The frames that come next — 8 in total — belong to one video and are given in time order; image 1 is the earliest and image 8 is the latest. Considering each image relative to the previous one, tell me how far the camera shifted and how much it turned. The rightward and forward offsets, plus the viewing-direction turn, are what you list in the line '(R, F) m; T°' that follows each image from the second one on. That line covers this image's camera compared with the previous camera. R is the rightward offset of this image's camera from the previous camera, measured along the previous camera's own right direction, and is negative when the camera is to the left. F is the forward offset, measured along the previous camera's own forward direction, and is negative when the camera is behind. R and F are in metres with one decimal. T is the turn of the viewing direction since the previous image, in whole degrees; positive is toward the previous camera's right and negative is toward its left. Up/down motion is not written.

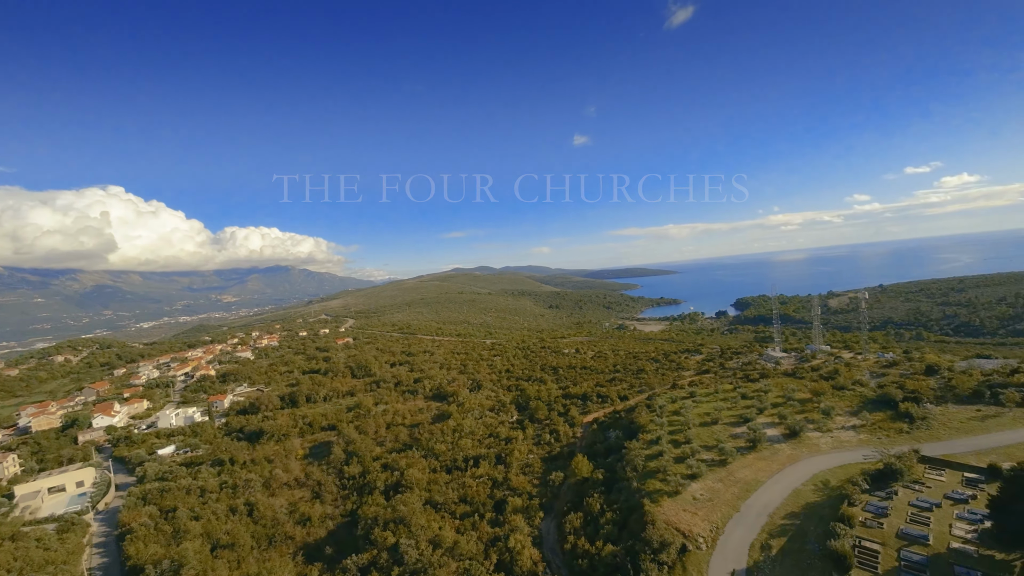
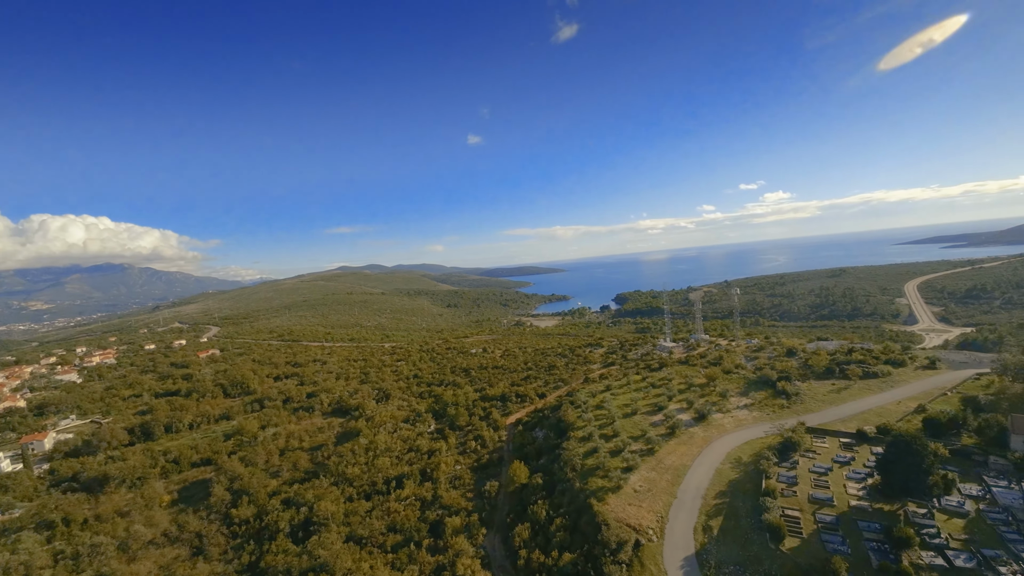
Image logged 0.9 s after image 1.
(-3.3, +2.6) m; +15°
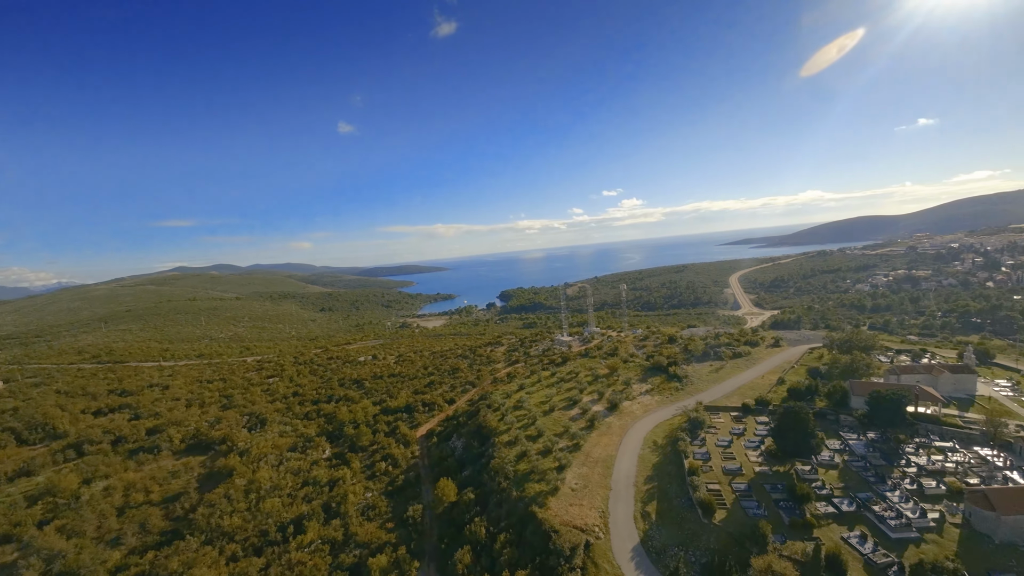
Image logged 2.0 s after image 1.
(-3.4, +2.6) m; +17°
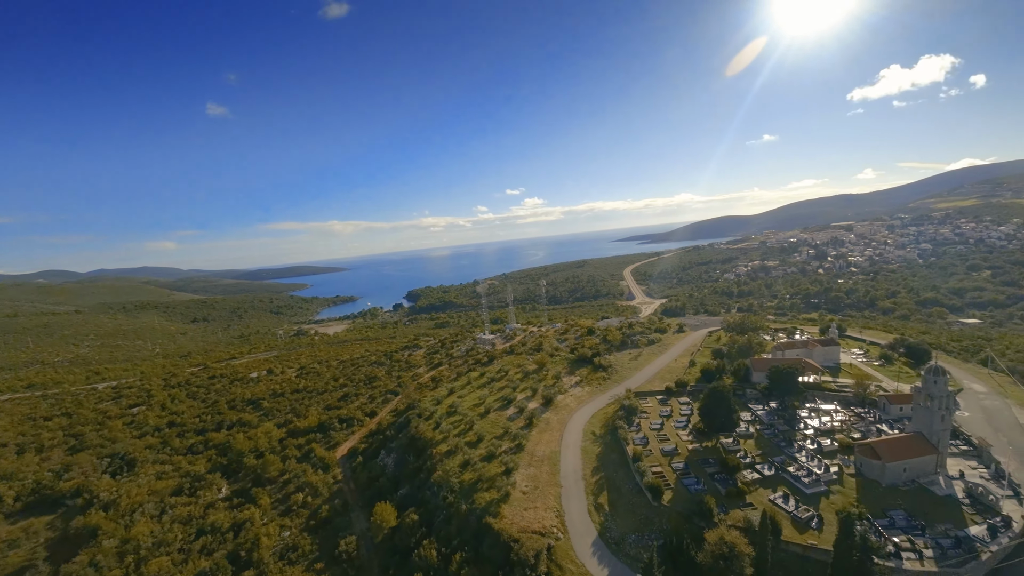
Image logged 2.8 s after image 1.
(-2.5, +1.7) m; +14°
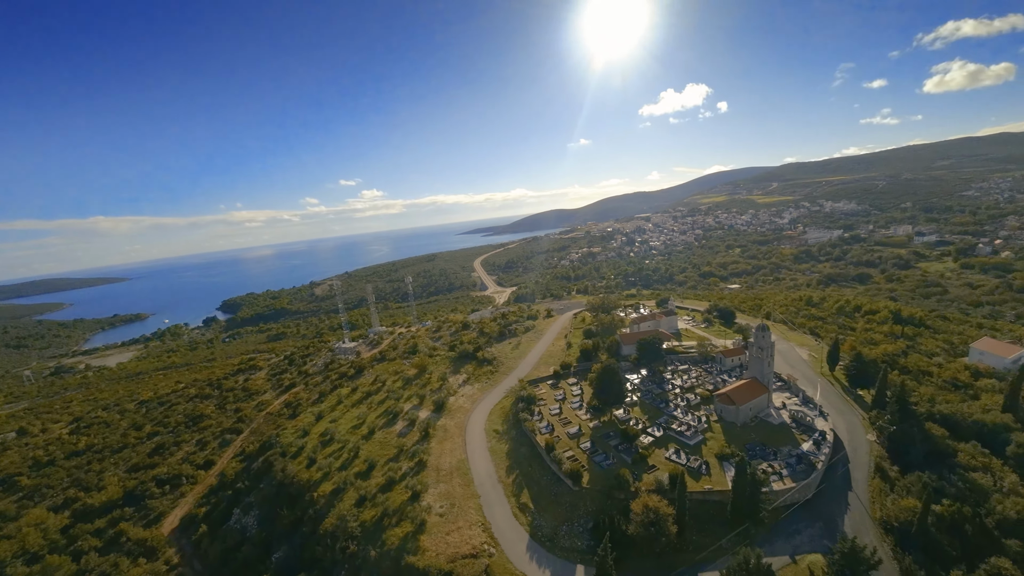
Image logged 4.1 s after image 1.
(-3.3, +3.0) m; +22°
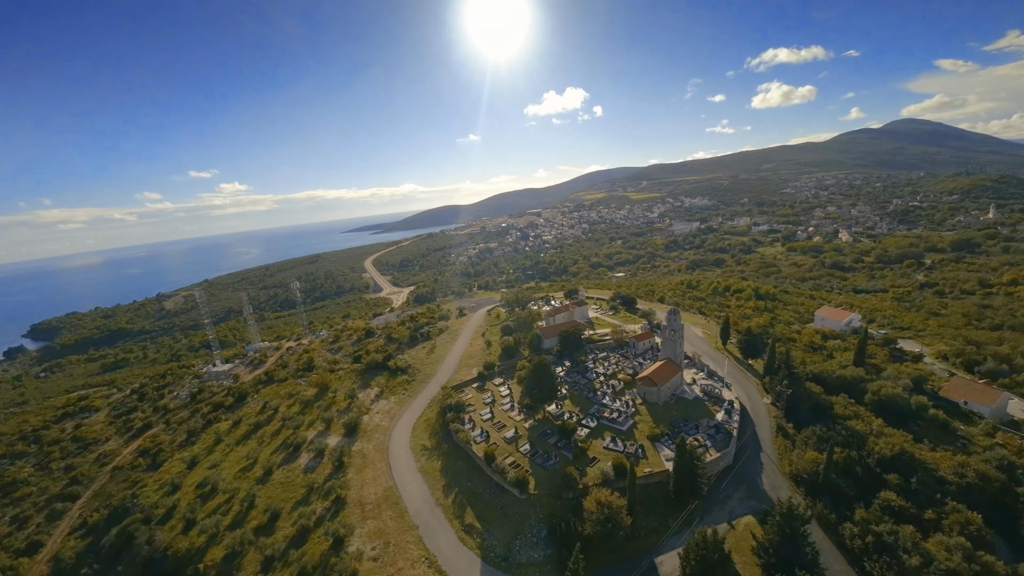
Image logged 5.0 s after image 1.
(-2.1, +2.5) m; +15°
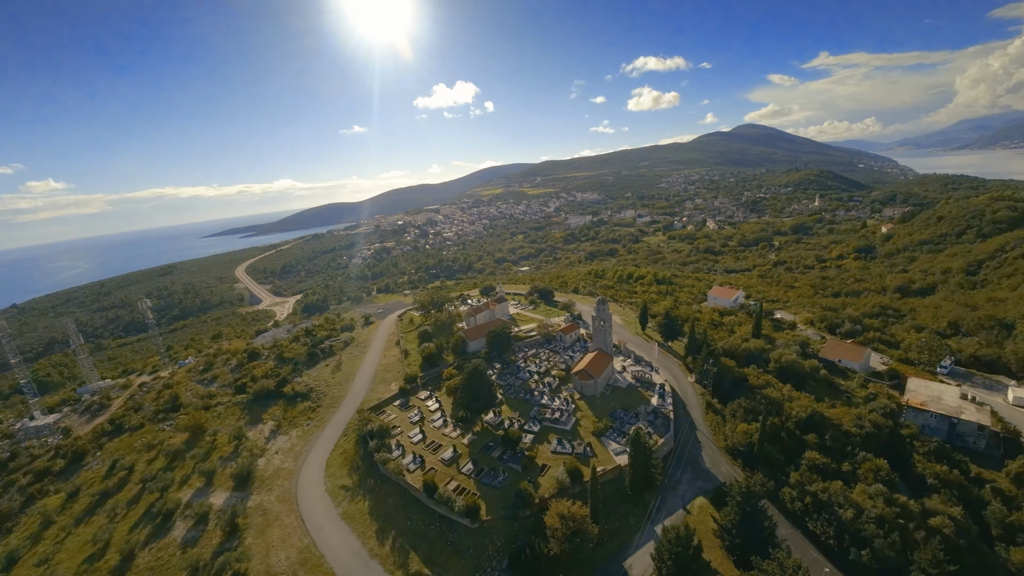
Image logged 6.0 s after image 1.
(-1.8, +3.0) m; +14°
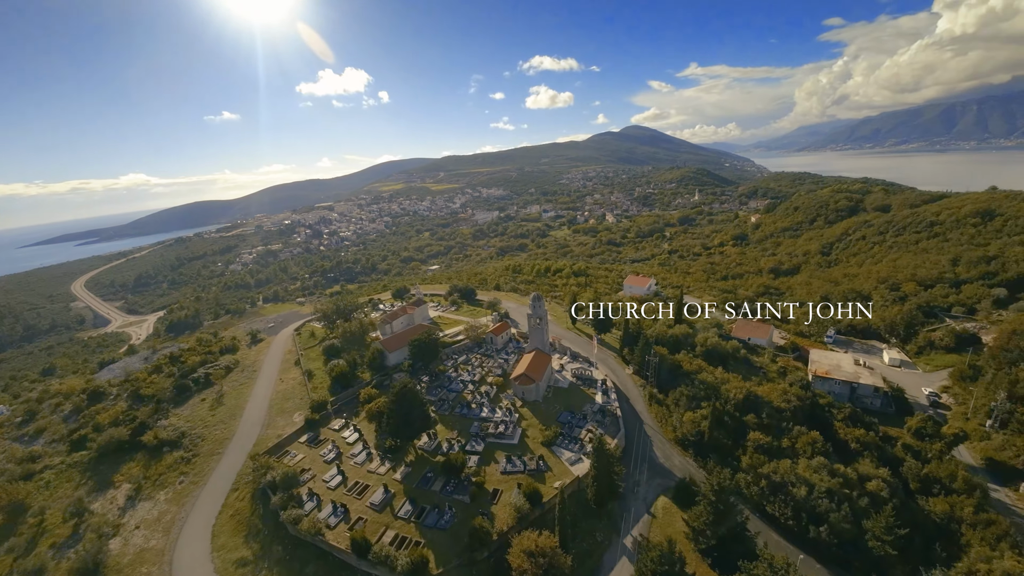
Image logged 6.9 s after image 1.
(-1.5, +3.4) m; +13°
